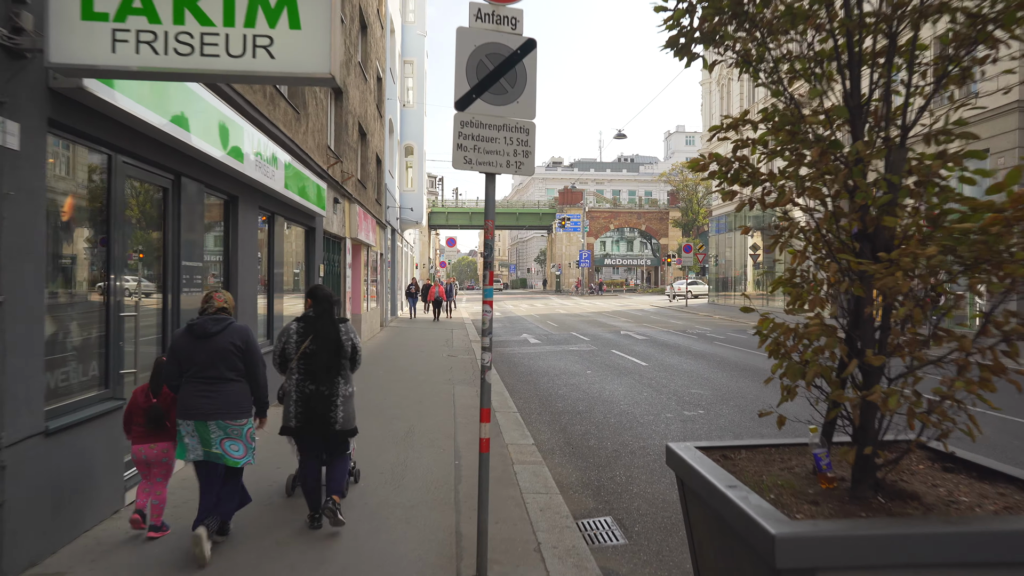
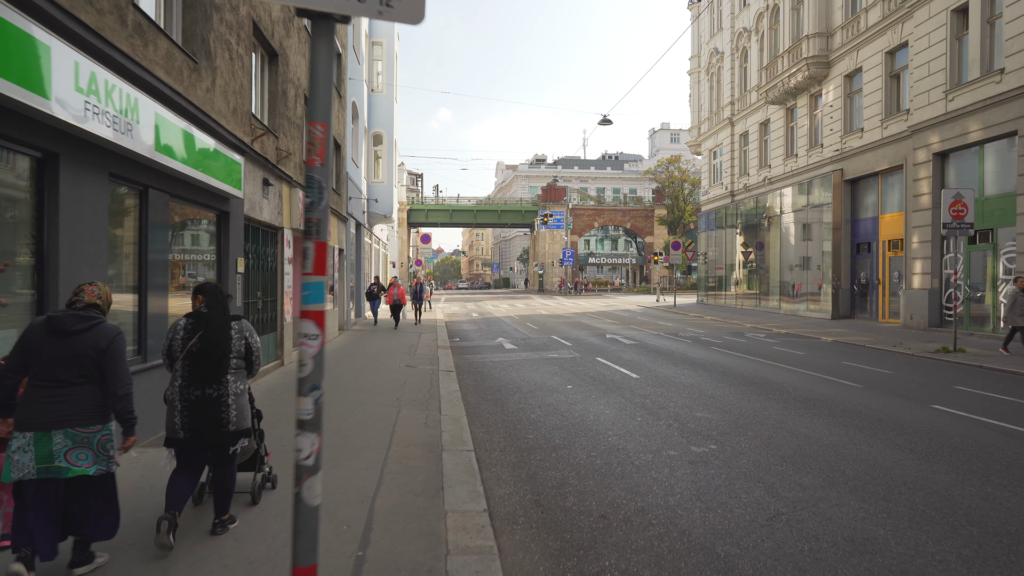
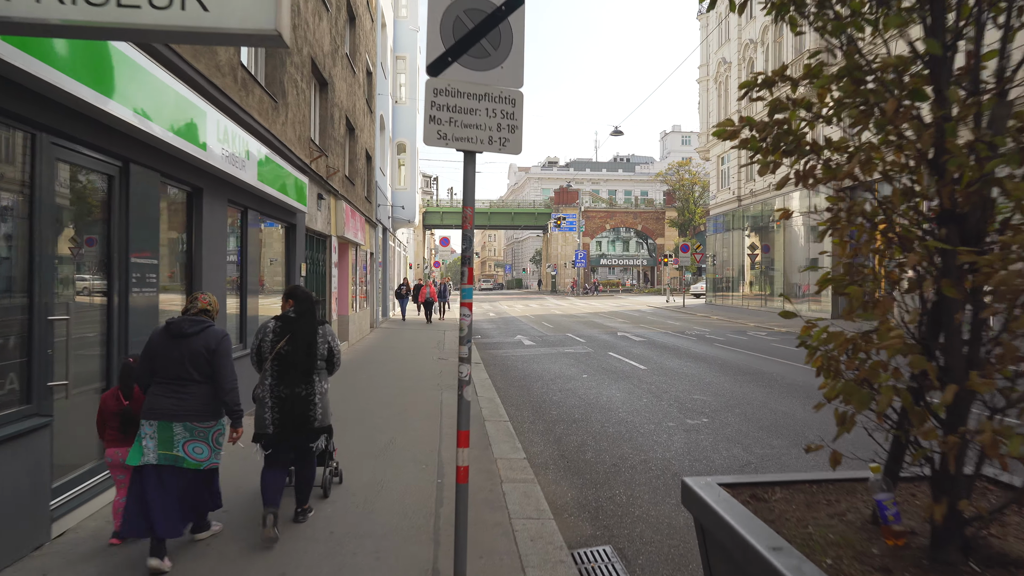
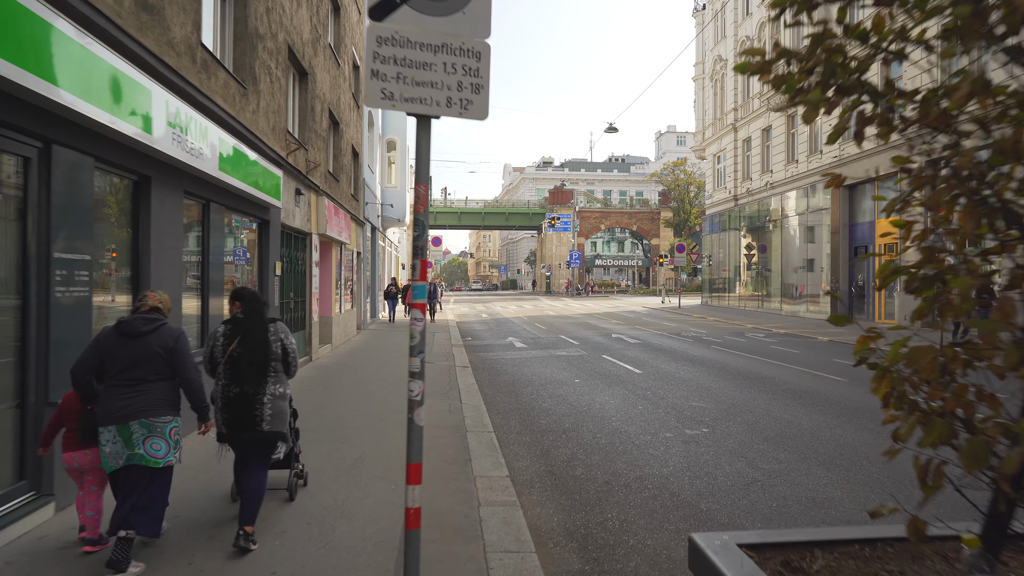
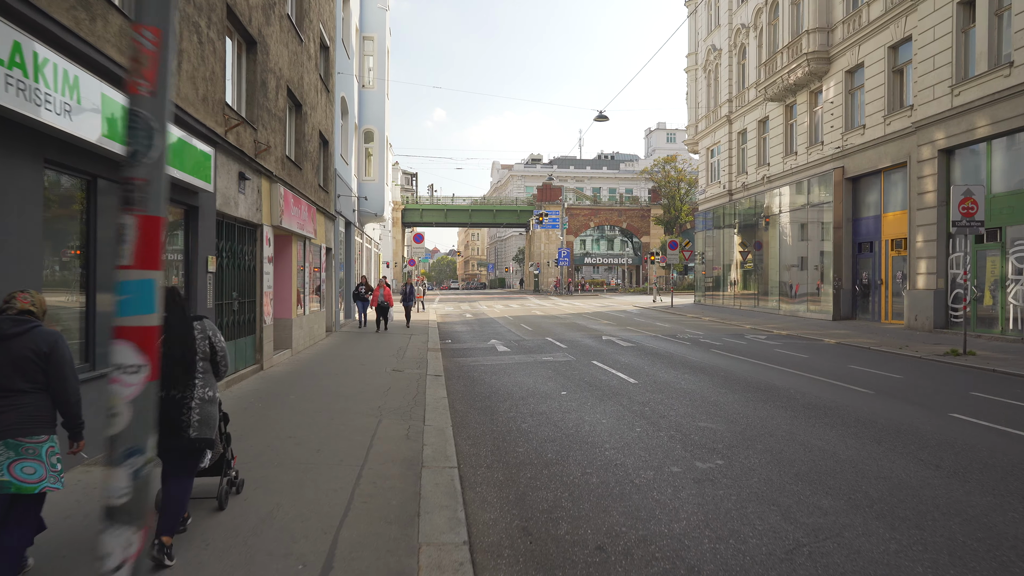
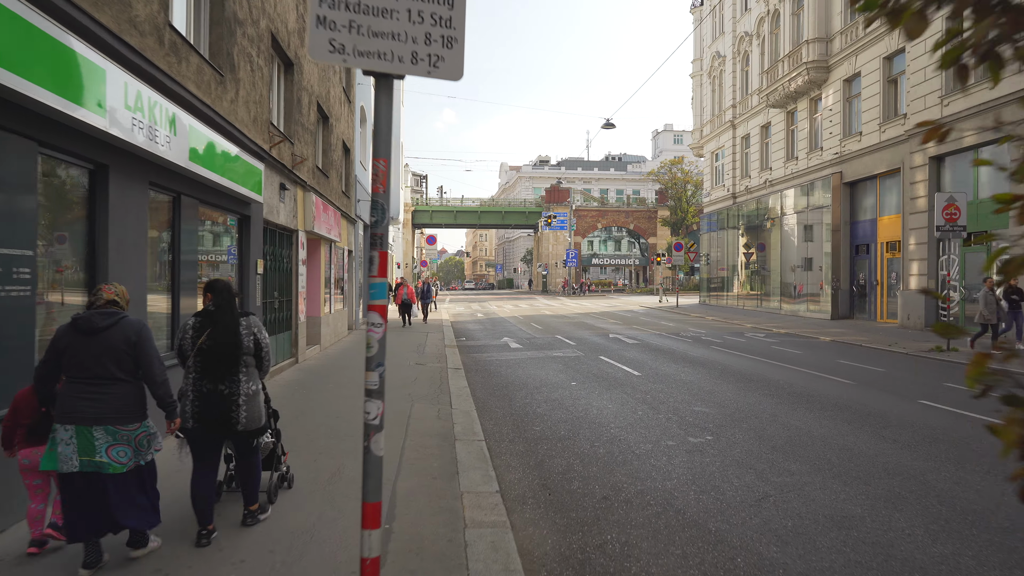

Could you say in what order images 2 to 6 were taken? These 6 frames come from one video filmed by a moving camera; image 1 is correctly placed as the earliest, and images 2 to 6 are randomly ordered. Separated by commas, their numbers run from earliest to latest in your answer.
3, 4, 6, 2, 5
